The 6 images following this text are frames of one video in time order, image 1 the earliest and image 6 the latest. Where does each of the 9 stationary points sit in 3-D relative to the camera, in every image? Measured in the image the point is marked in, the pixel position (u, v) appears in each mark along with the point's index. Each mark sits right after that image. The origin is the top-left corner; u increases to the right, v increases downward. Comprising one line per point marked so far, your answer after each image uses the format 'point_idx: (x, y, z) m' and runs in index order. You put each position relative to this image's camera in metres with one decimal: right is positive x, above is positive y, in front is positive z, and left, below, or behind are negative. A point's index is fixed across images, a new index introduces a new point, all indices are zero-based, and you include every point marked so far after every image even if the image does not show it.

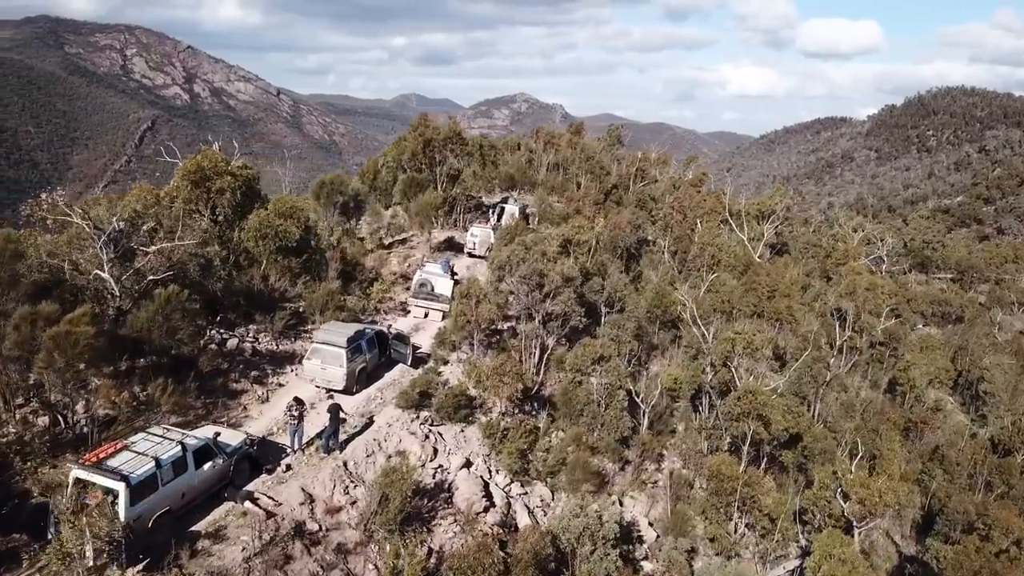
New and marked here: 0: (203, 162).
0: (-6.2, +2.5, +16.4) m
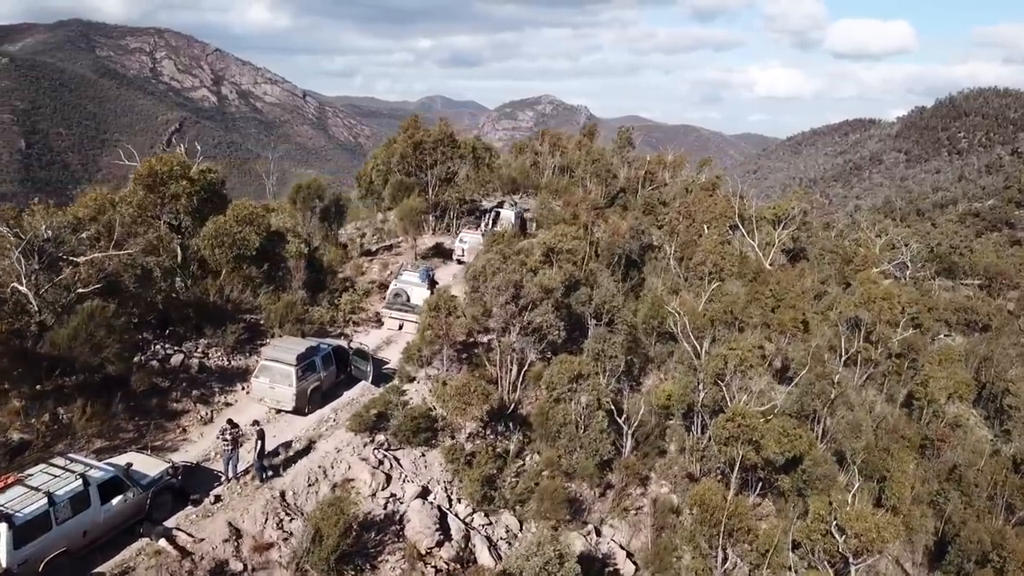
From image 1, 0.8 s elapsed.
0: (-6.7, +2.3, +15.5) m
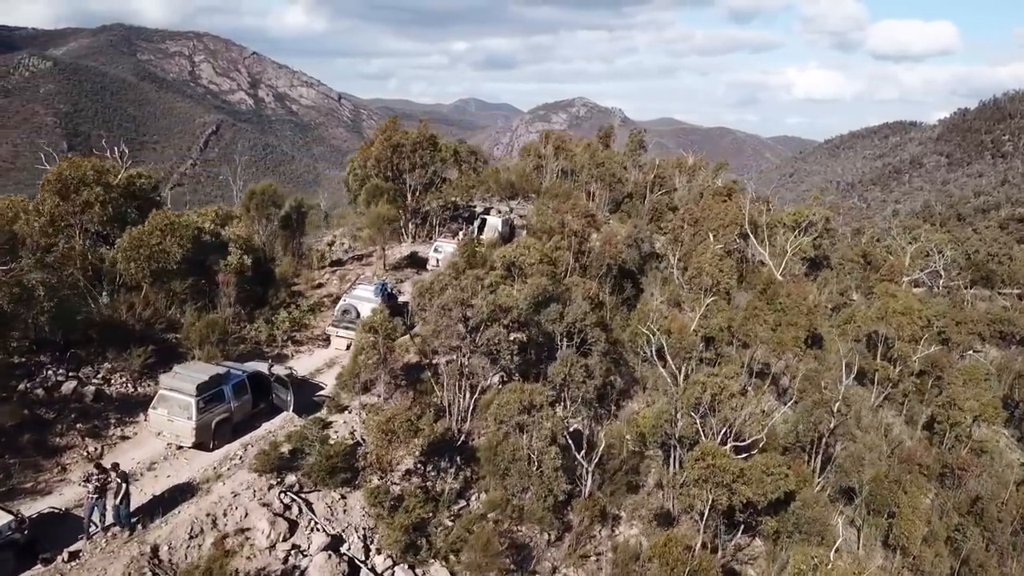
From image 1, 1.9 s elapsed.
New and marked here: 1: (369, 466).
0: (-7.6, +2.0, +14.2) m
1: (-2.2, -2.7, +12.4) m
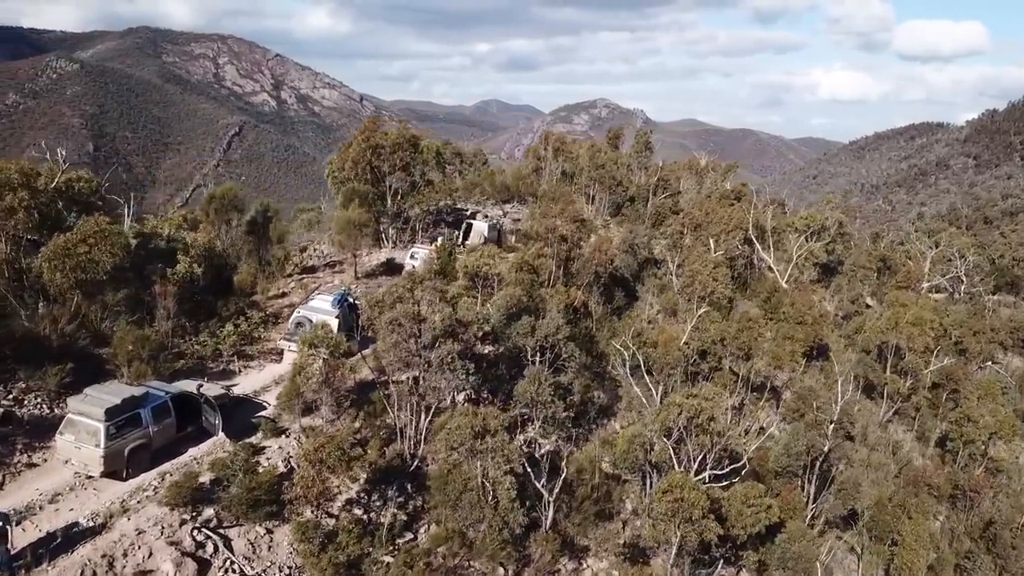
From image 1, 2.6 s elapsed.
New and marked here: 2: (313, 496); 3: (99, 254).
0: (-8.4, +1.8, +13.2) m
1: (-3.0, -2.9, +11.3) m
2: (-2.7, -2.9, +11.3) m
3: (-6.8, +0.6, +13.7) m
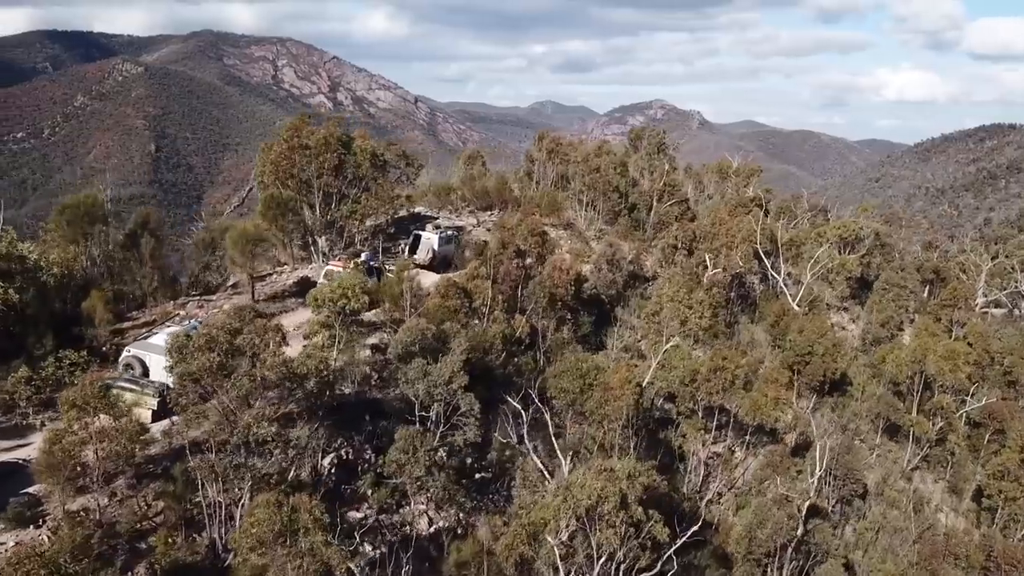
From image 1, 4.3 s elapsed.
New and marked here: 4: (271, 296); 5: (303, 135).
0: (-10.4, +1.4, +10.5) m
1: (-5.2, -3.4, +8.3) m
2: (-5.0, -3.4, +8.2) m
3: (-8.8, +0.1, +10.9) m
4: (-5.2, -0.1, +18.1) m
5: (-5.2, +3.7, +20.1) m
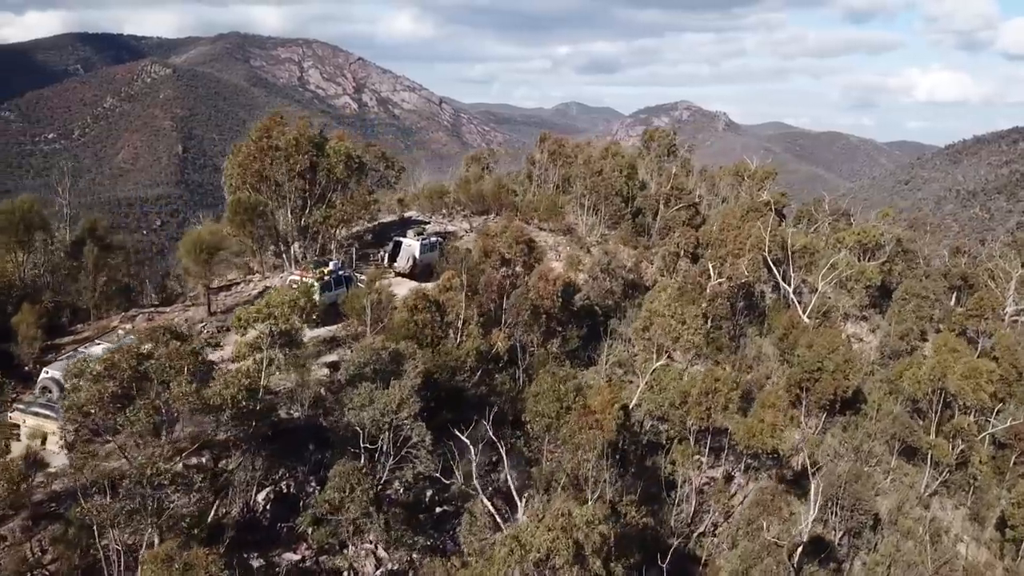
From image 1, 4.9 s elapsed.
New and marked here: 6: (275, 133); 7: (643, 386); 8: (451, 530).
0: (-11.1, +1.2, +9.5) m
1: (-6.0, -3.7, +7.1) m
2: (-5.8, -3.6, +7.0) m
3: (-9.5, -0.1, +9.8) m
4: (-5.7, -0.3, +16.9) m
5: (-5.6, +3.5, +18.9) m
6: (-5.5, +3.5, +18.9) m
7: (+2.7, -2.0, +16.7) m
8: (-0.8, -3.8, +12.8) m
